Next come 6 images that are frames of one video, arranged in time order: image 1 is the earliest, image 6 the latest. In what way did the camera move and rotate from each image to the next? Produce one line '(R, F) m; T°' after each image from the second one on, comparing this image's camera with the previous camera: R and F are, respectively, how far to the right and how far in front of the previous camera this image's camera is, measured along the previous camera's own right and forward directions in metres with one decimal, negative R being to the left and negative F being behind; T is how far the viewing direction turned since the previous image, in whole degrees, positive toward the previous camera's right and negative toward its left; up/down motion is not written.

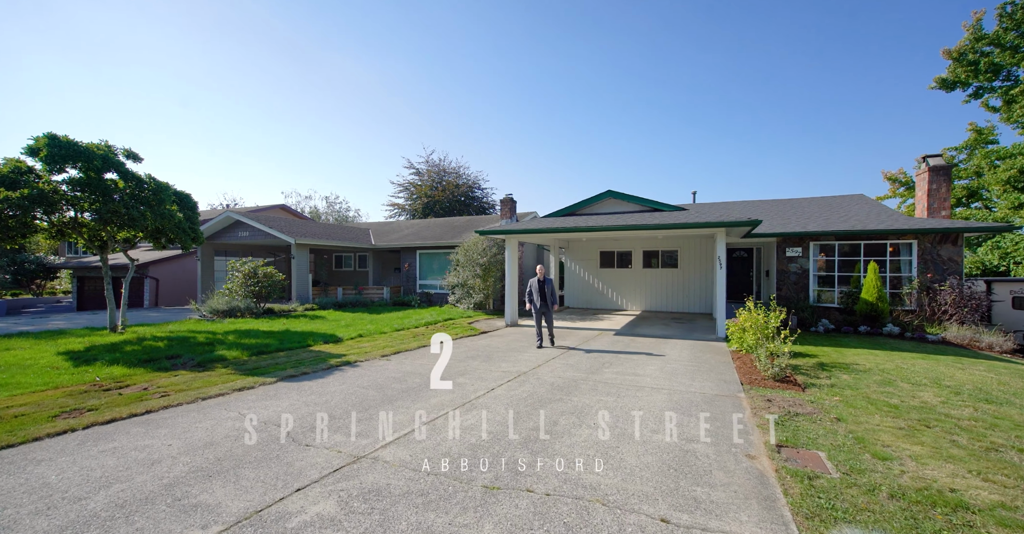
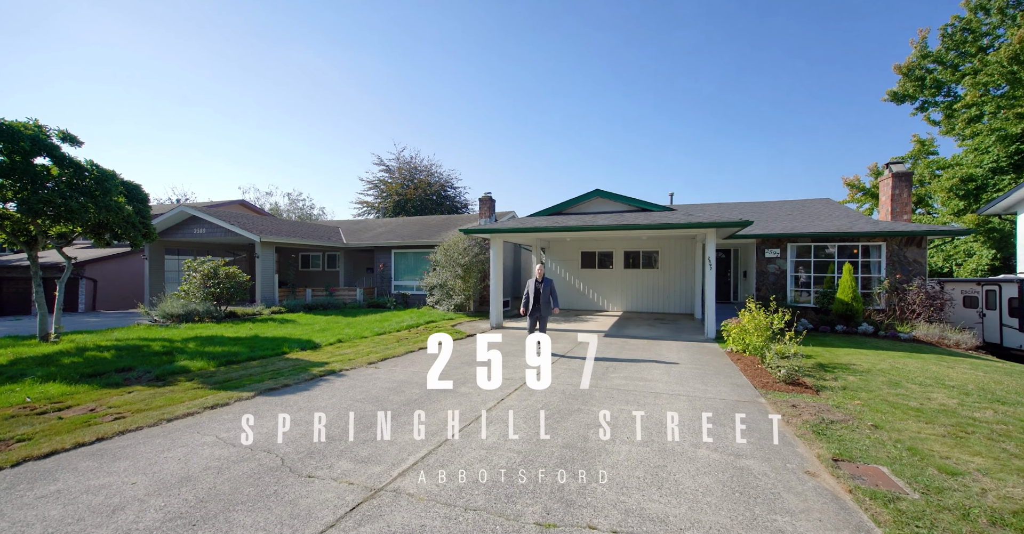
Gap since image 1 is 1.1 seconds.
(-0.6, +0.5) m; +5°
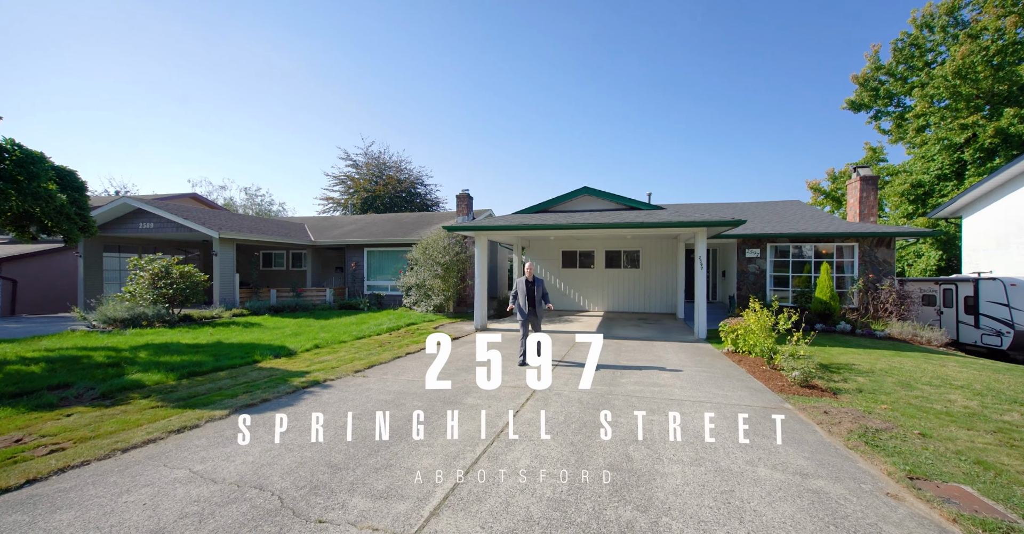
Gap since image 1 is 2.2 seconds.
(-0.6, +0.6) m; +5°
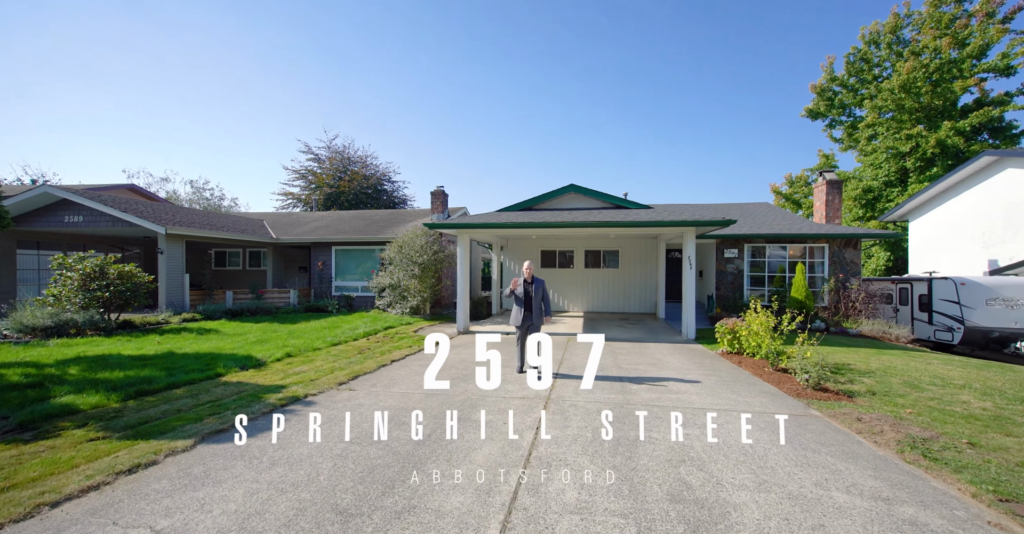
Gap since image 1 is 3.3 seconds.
(-0.6, +0.6) m; +5°
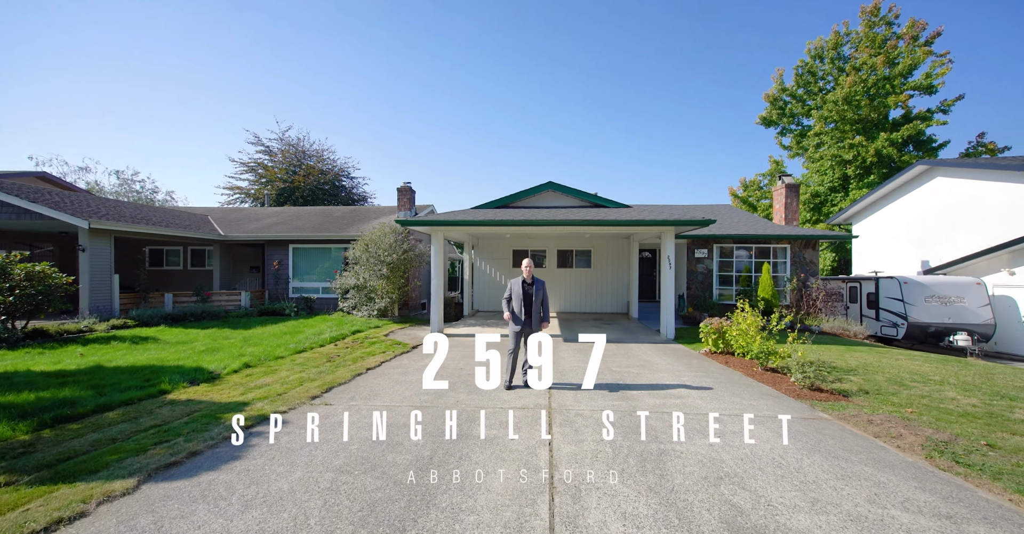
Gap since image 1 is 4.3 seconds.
(-0.5, +0.5) m; +6°
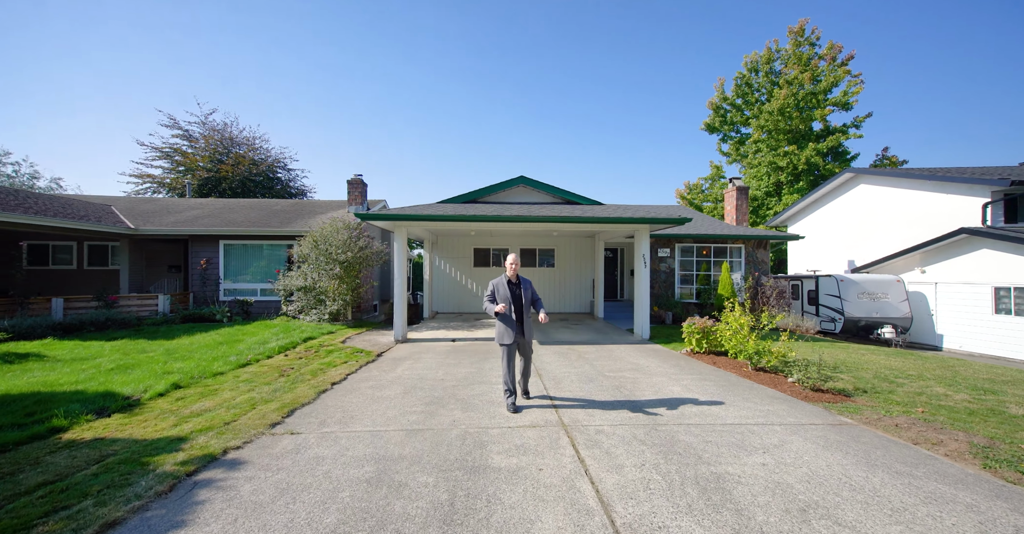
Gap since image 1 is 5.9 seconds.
(-0.7, +0.8) m; +8°
